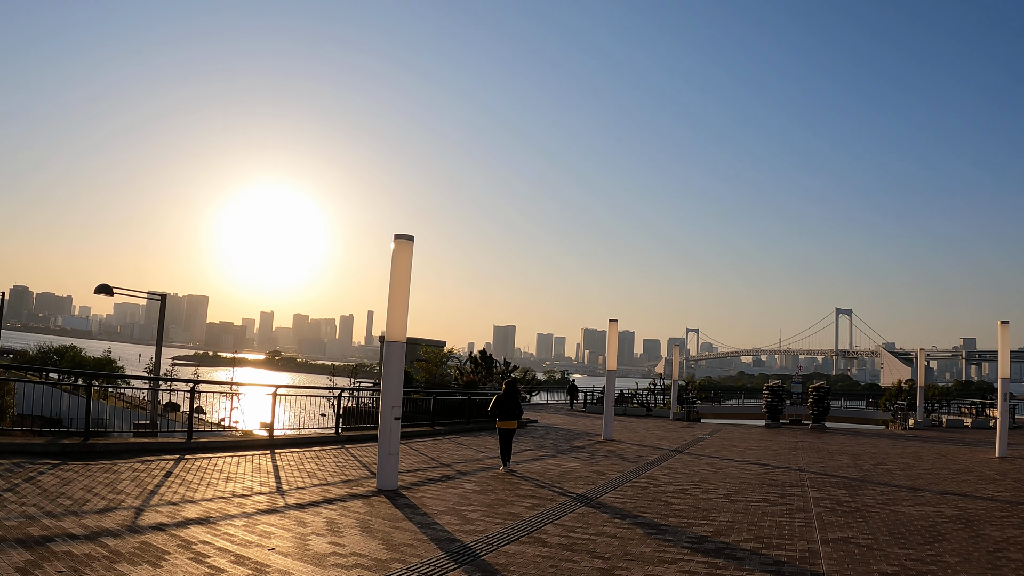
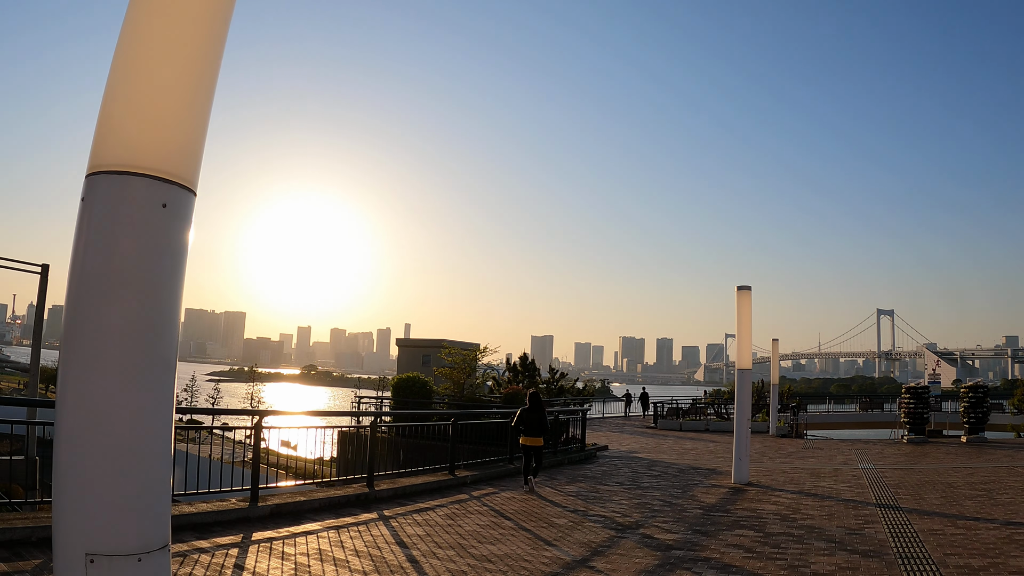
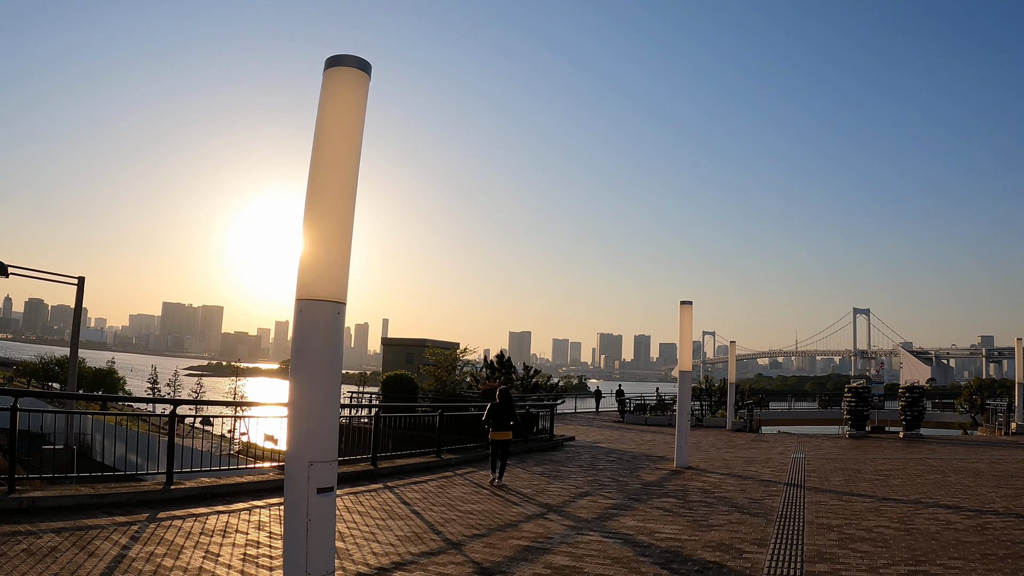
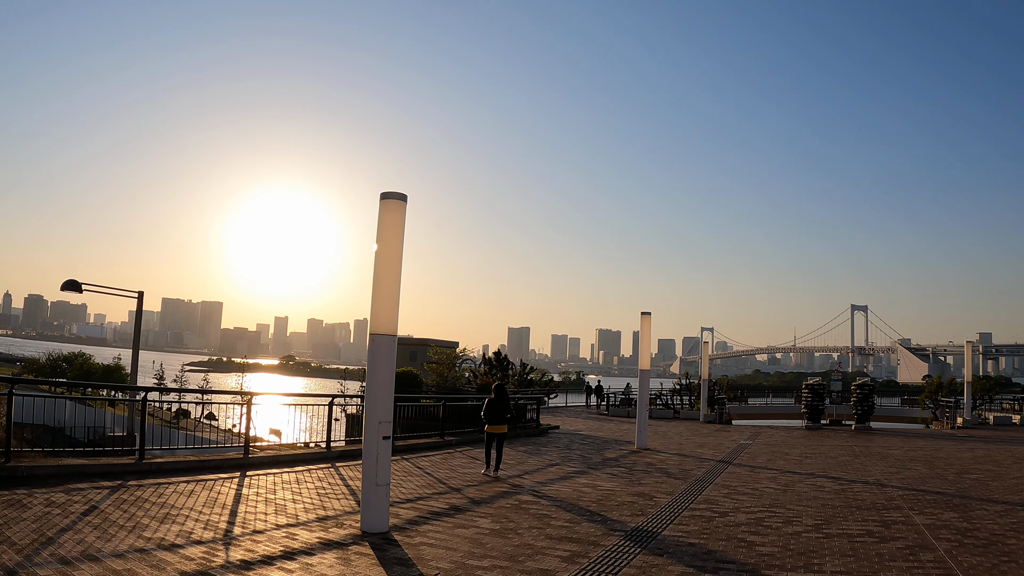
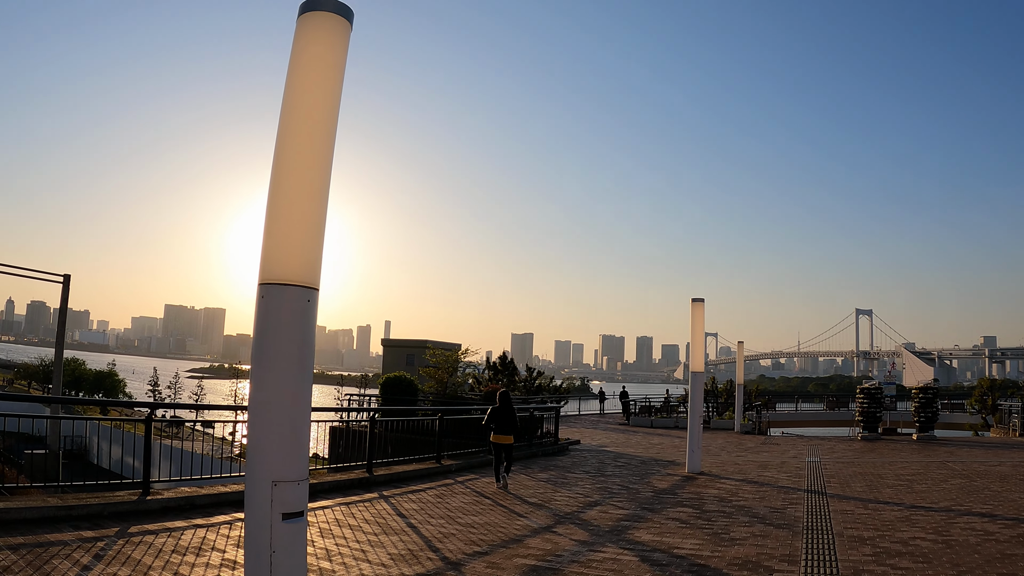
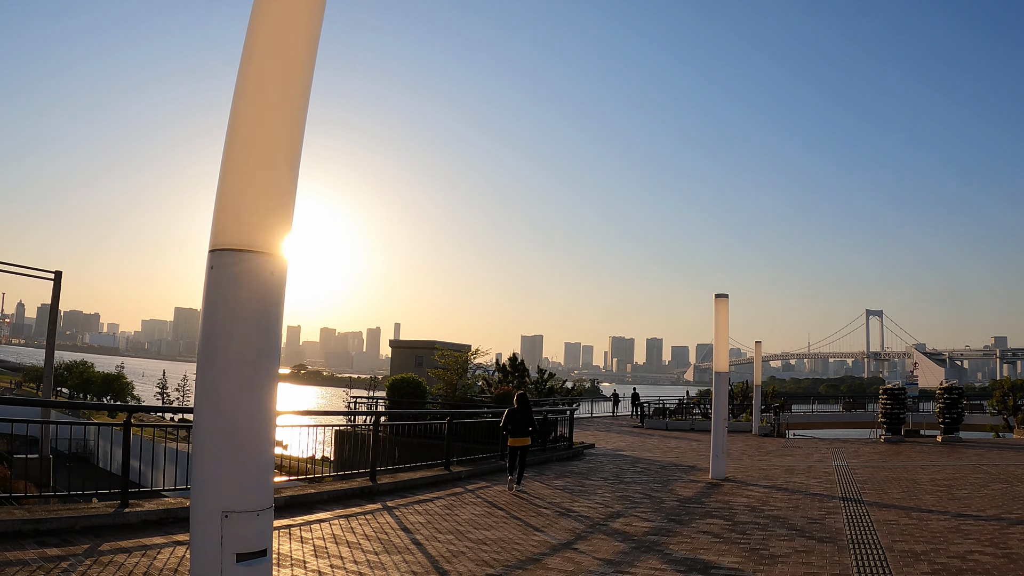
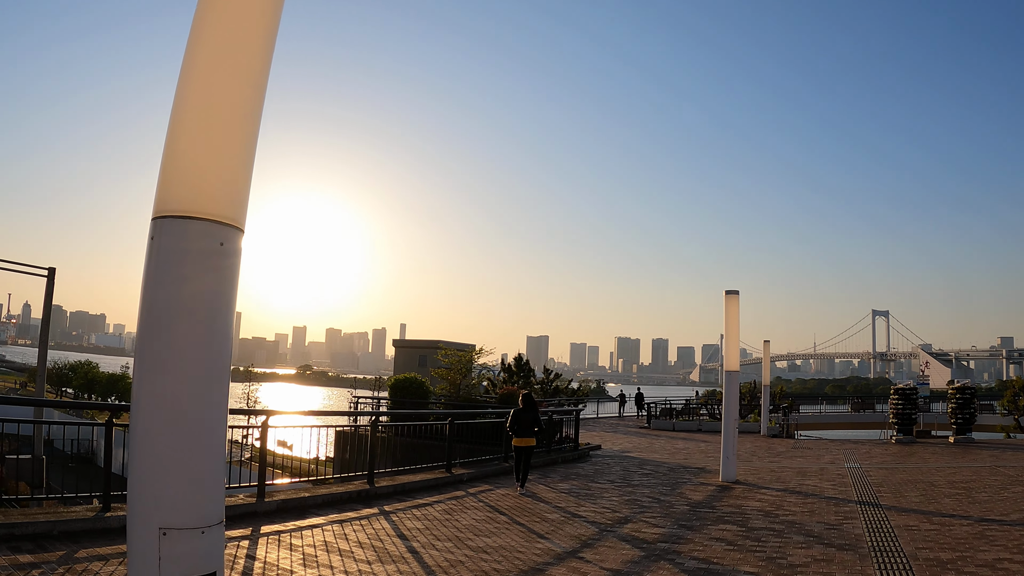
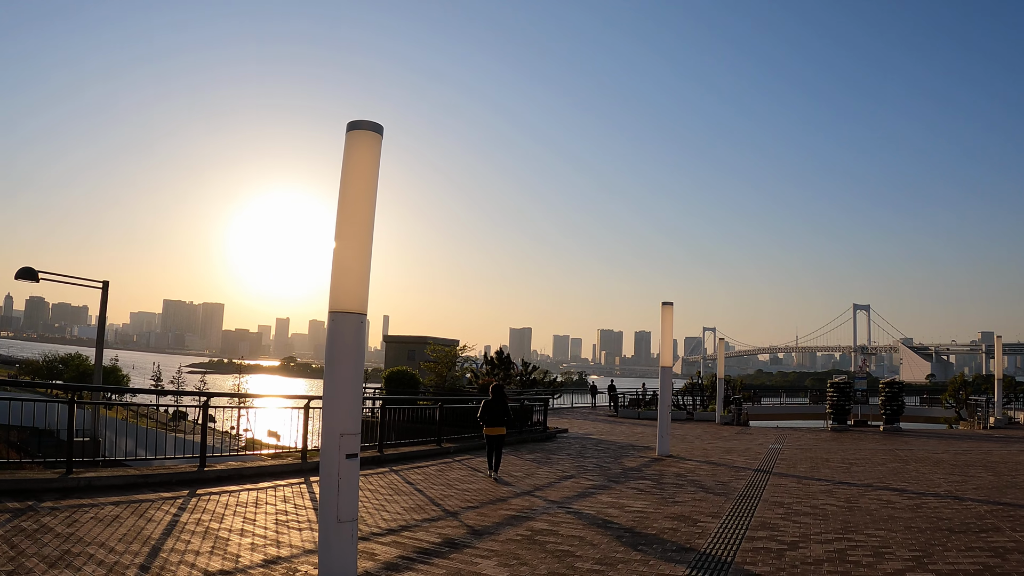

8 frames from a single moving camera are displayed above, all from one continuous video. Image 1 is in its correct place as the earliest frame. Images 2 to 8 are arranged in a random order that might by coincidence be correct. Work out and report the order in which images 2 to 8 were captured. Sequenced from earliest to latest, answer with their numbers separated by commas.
4, 8, 3, 5, 6, 7, 2
